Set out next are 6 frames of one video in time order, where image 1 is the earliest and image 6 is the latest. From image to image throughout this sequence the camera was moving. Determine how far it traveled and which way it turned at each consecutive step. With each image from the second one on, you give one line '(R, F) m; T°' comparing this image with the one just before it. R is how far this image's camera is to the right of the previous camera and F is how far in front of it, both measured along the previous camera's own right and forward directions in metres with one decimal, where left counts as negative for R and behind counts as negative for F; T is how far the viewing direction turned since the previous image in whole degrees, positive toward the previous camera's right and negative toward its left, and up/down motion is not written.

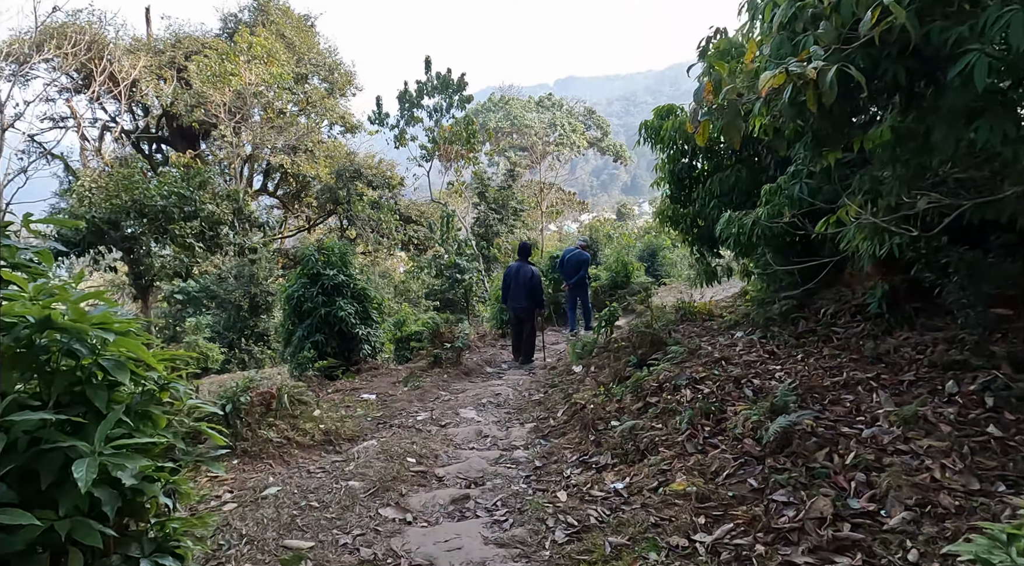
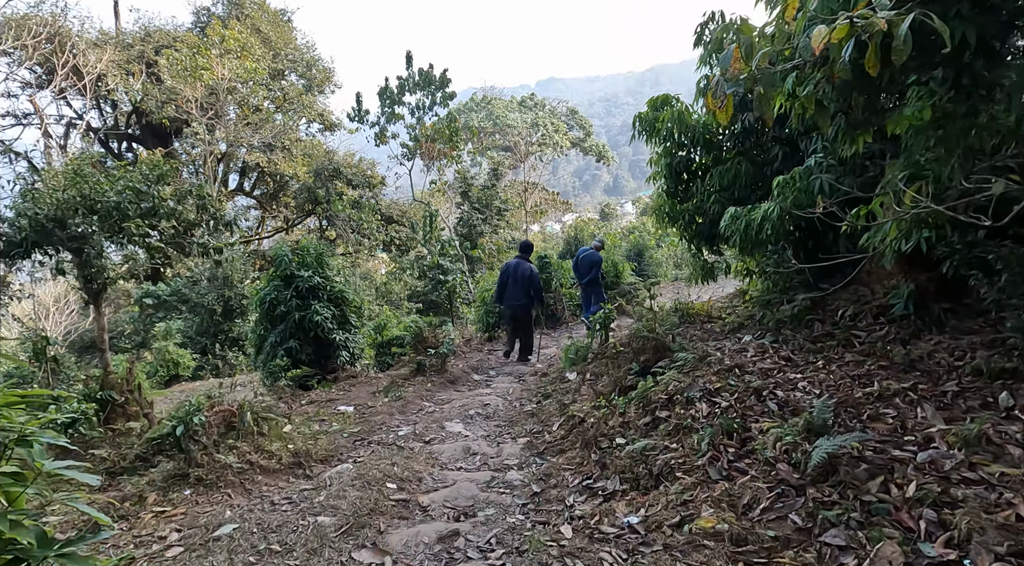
(-0.1, +0.5) m; +2°
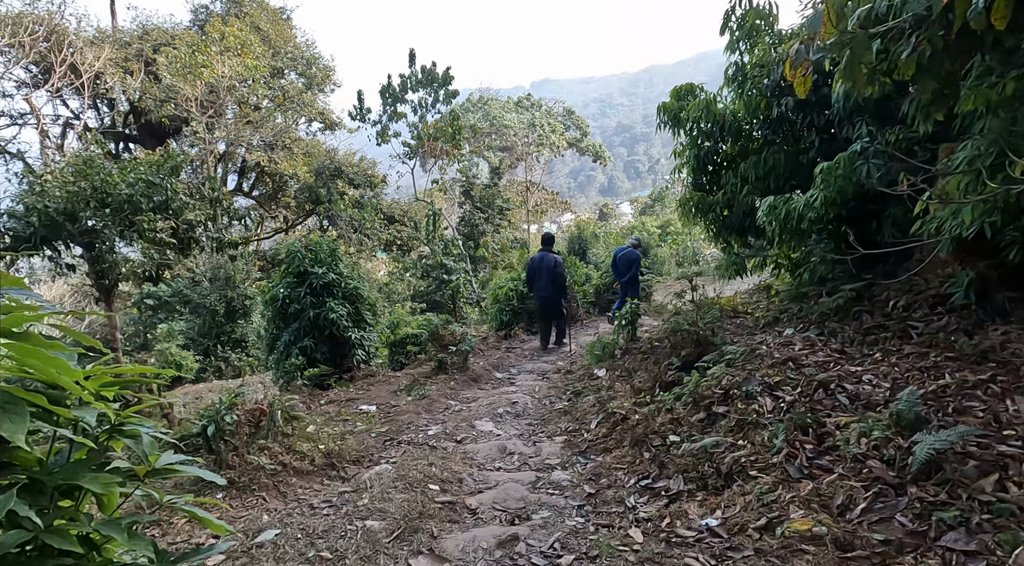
(-0.3, +0.2) m; 0°
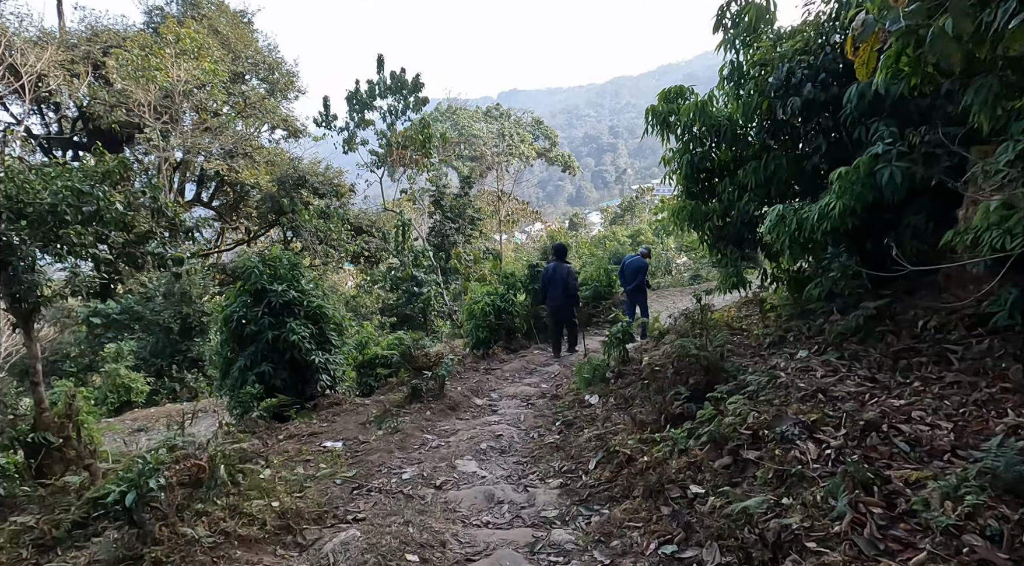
(-0.1, +0.6) m; +3°
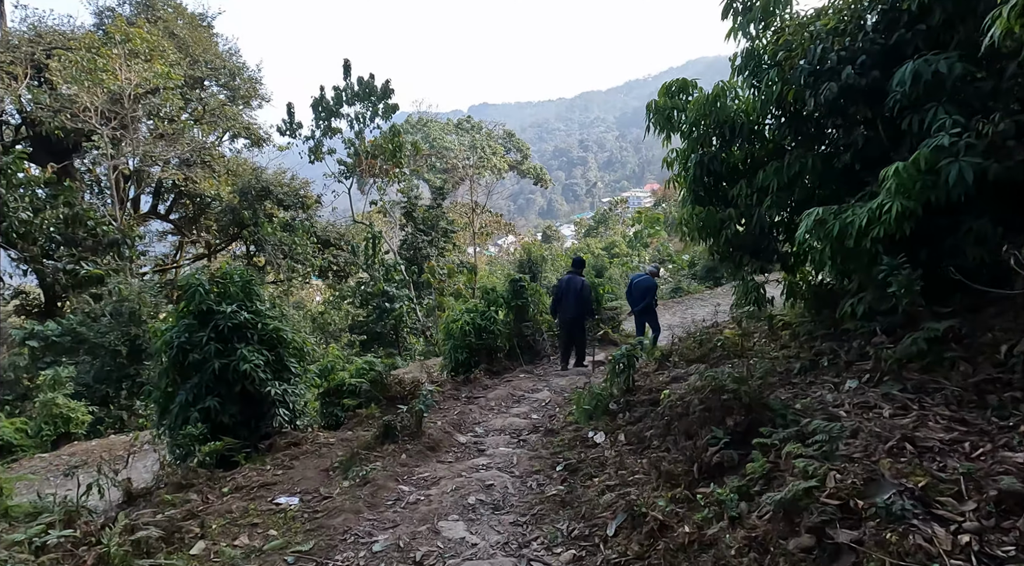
(-0.1, +0.8) m; +3°
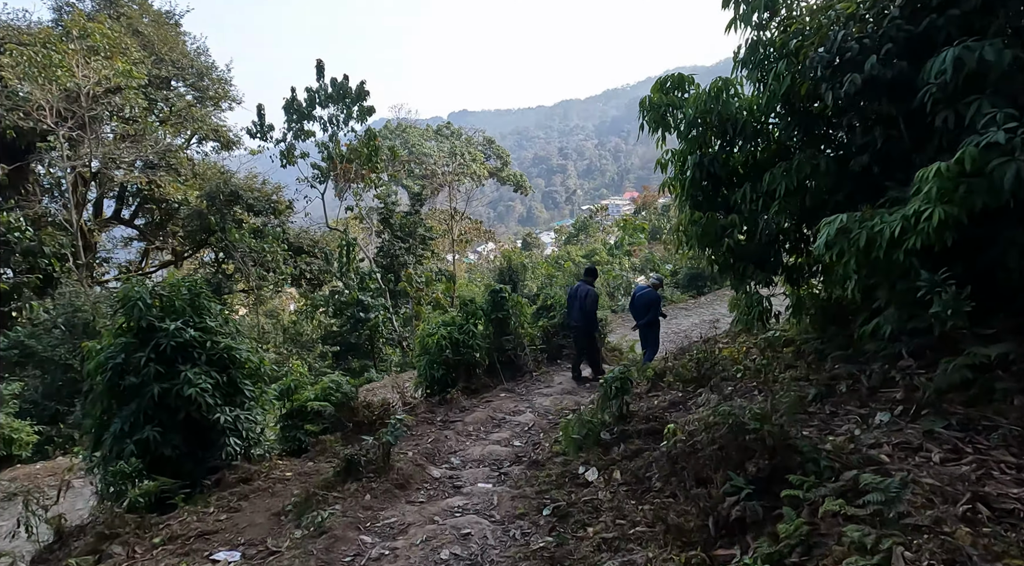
(0.0, +0.6) m; +2°
